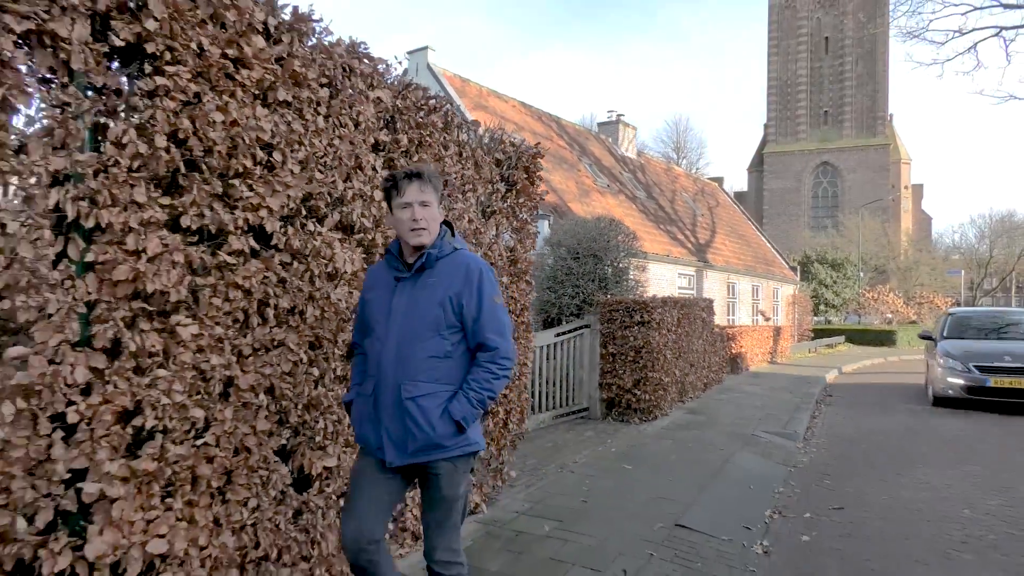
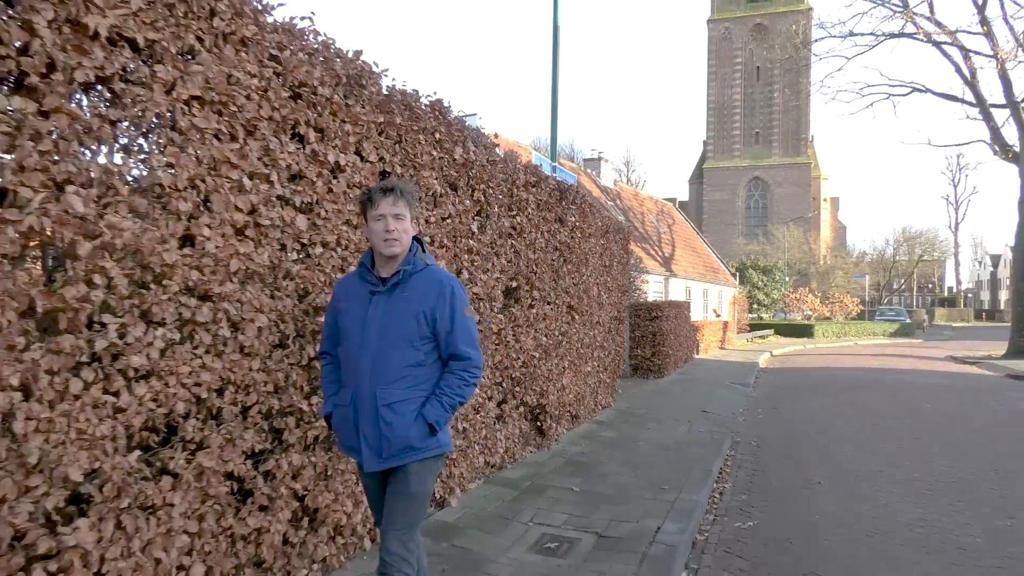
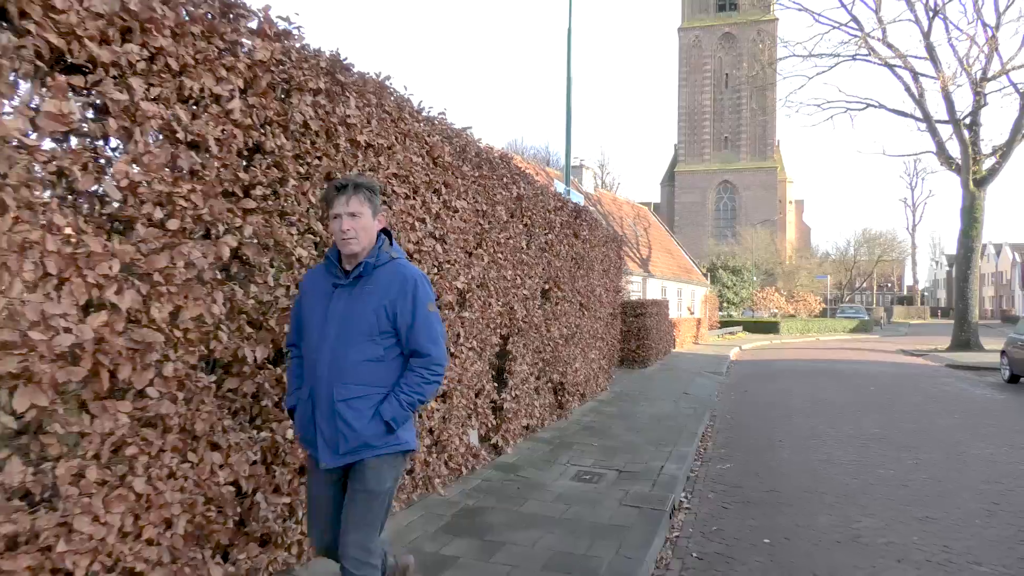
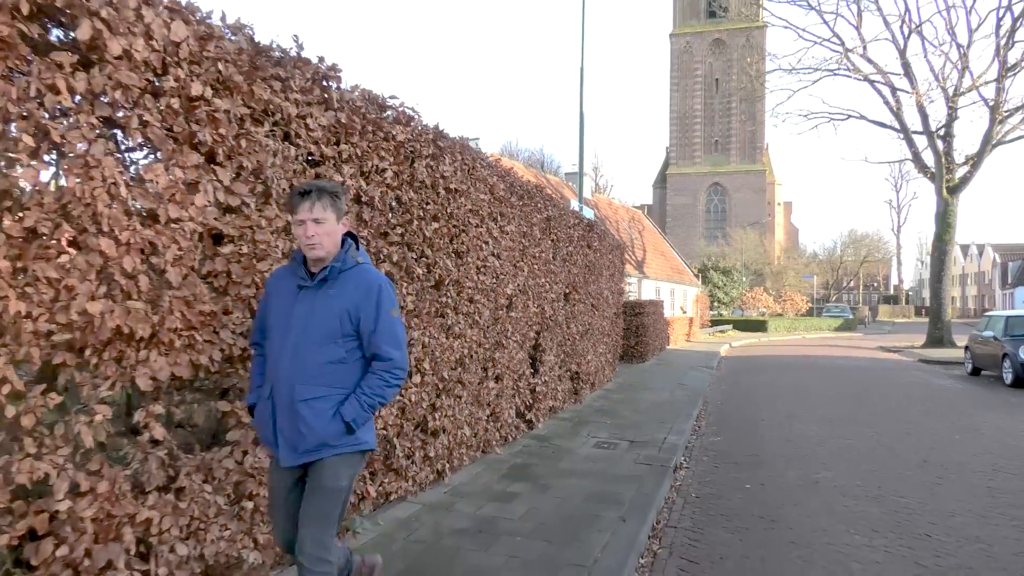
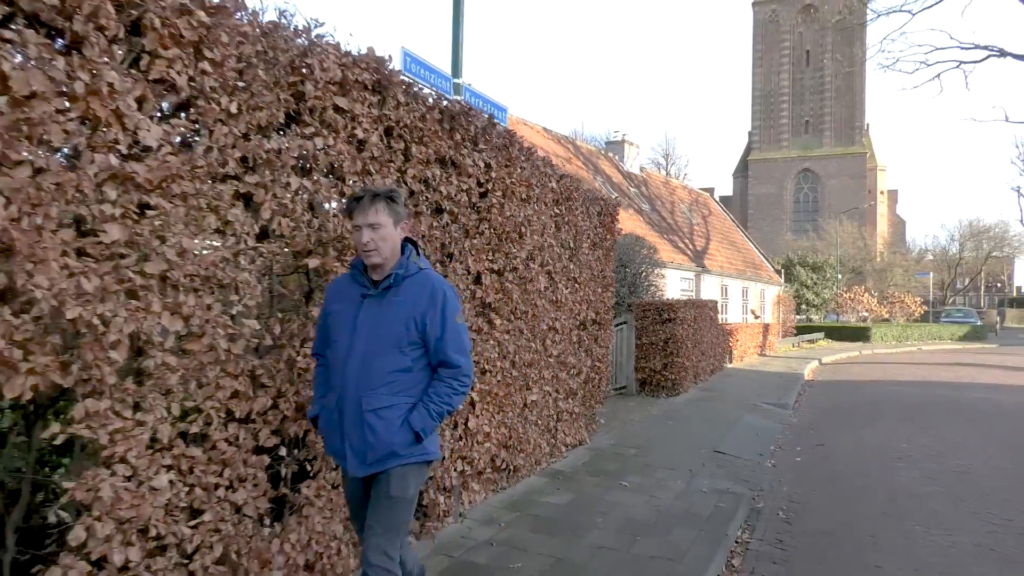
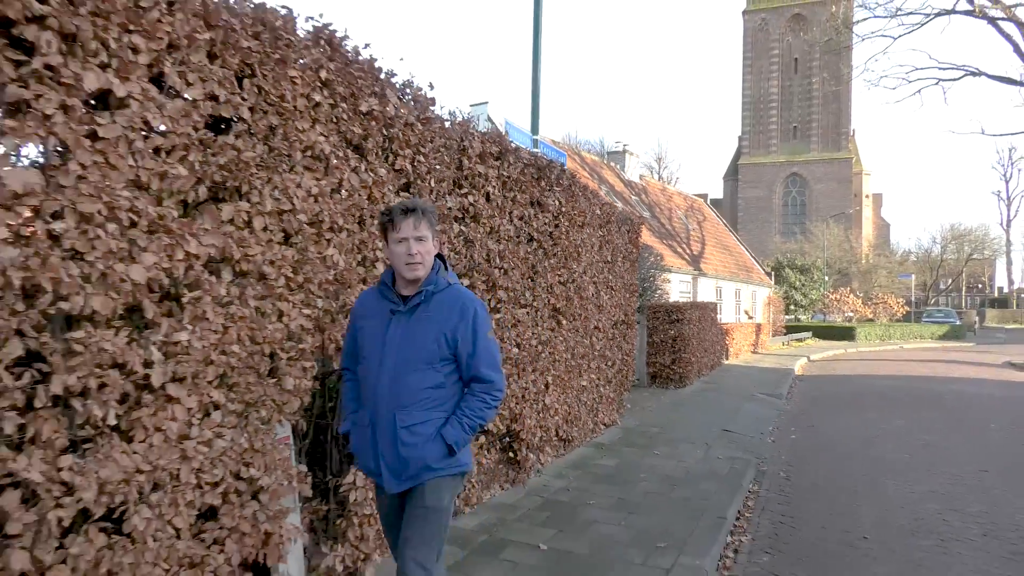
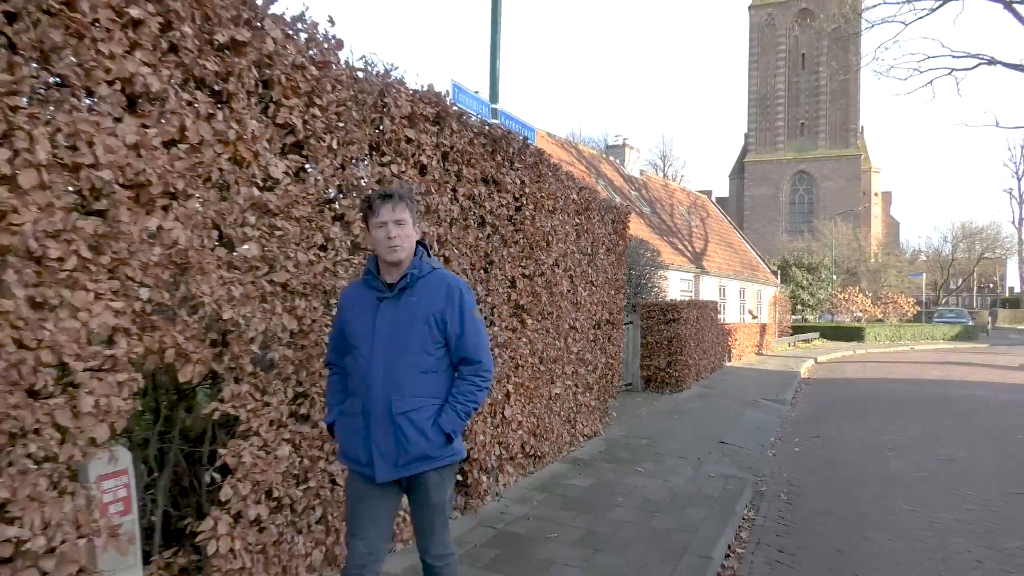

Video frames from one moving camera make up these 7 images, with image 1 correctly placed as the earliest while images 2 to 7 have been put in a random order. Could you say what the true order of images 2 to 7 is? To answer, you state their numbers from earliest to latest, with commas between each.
5, 7, 6, 2, 3, 4
